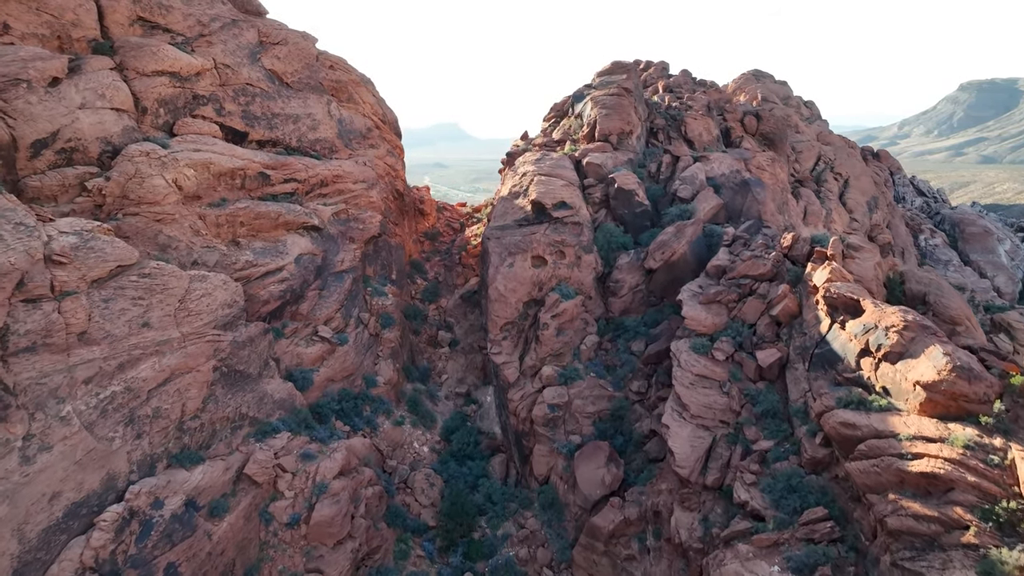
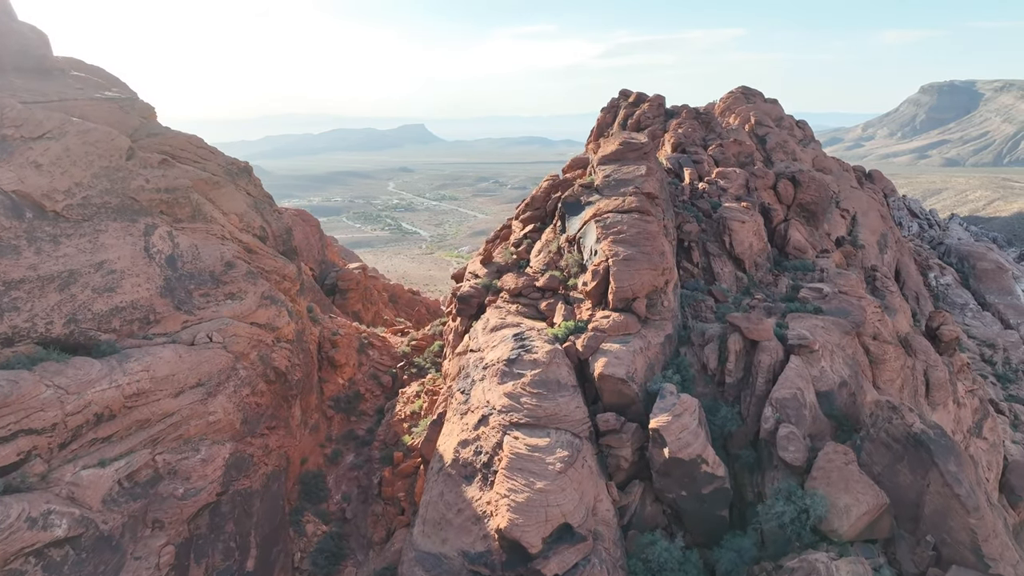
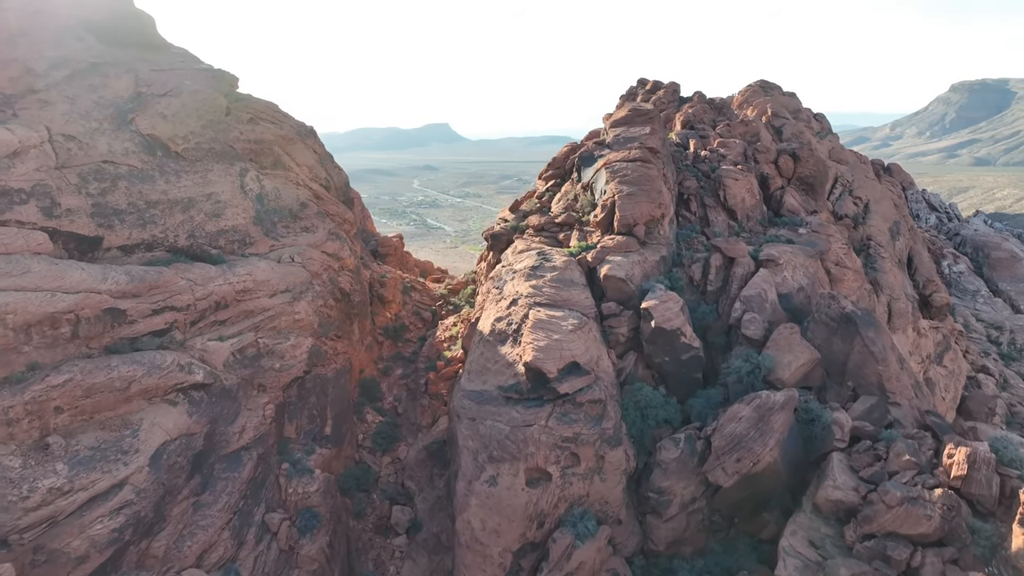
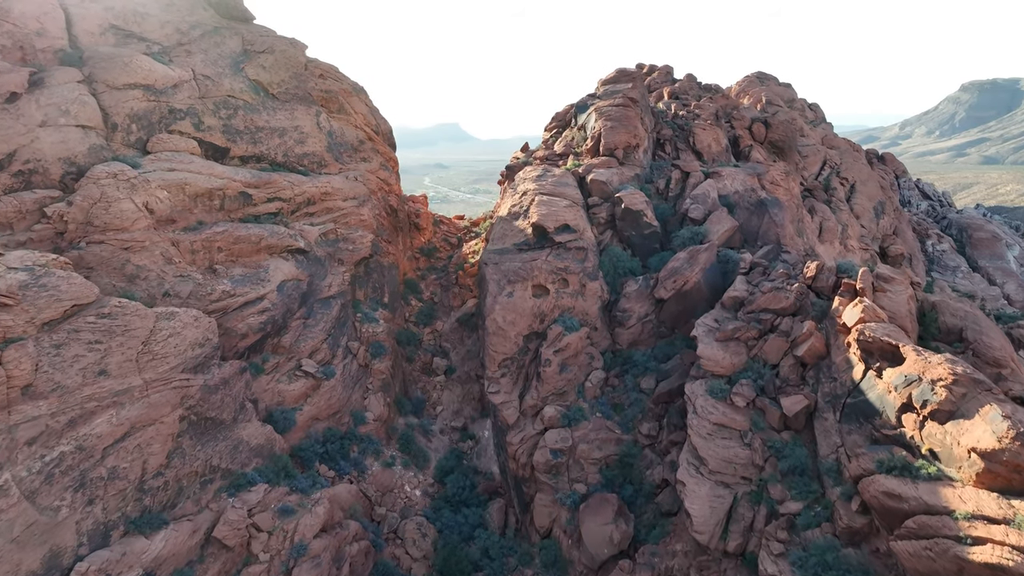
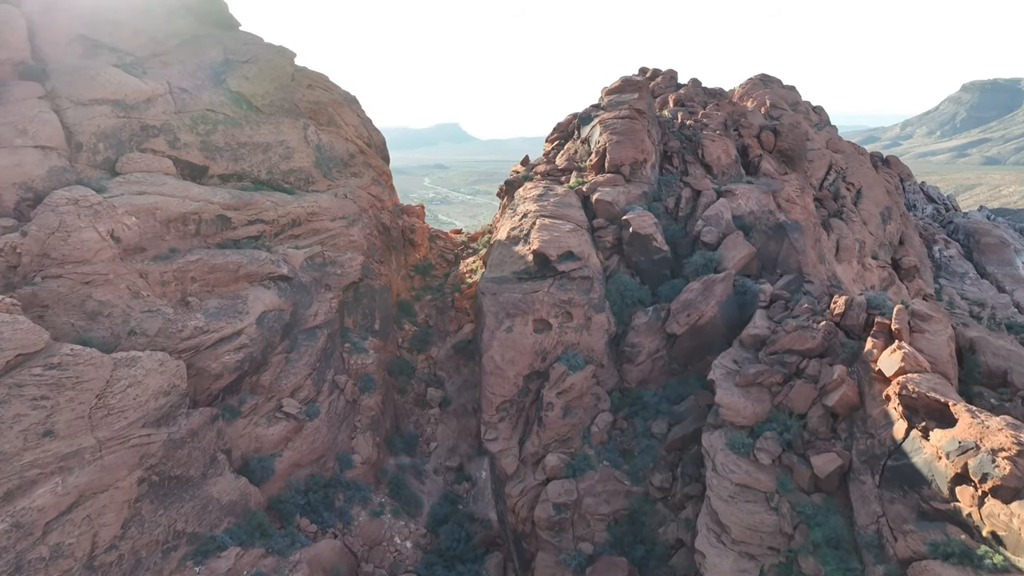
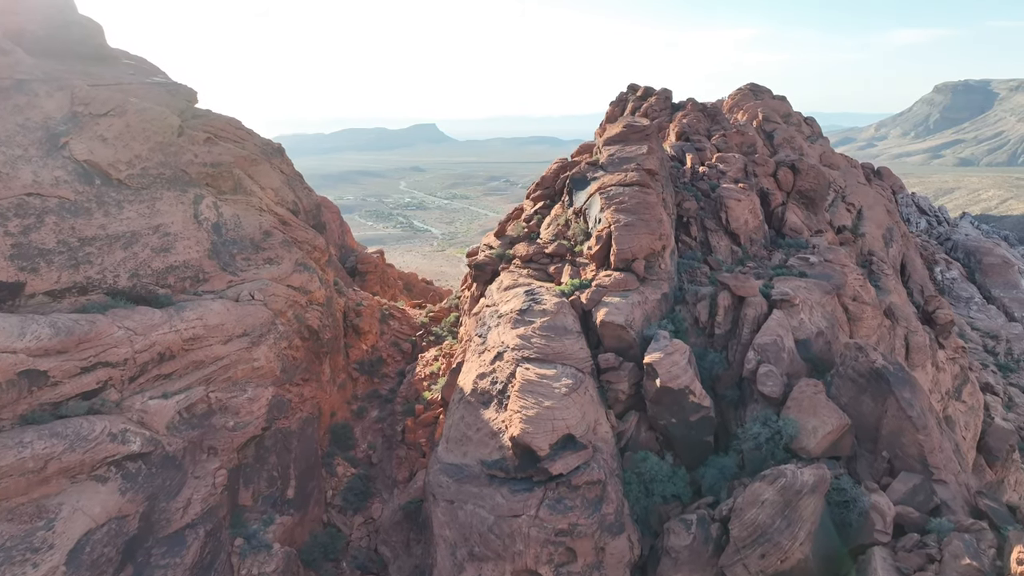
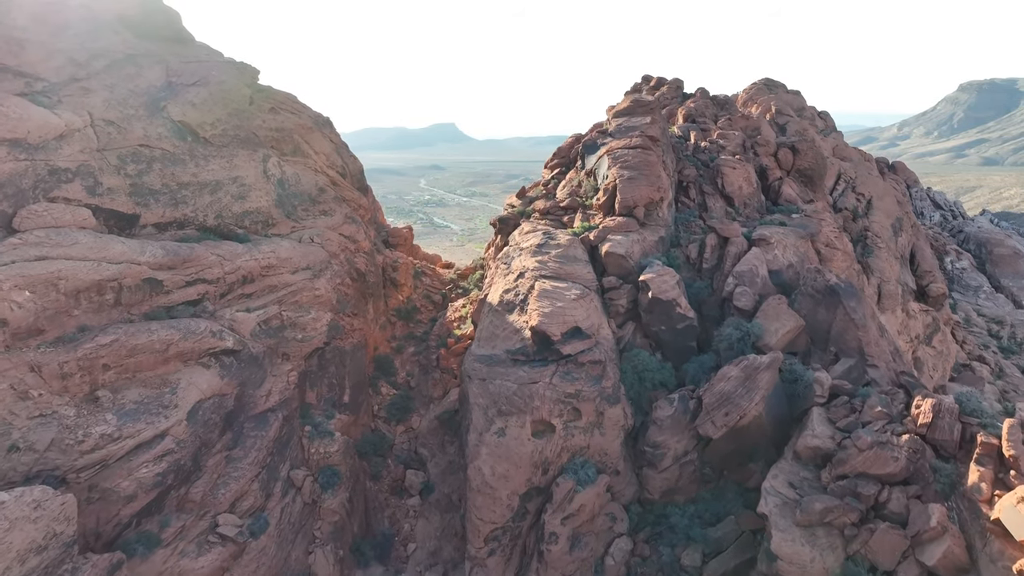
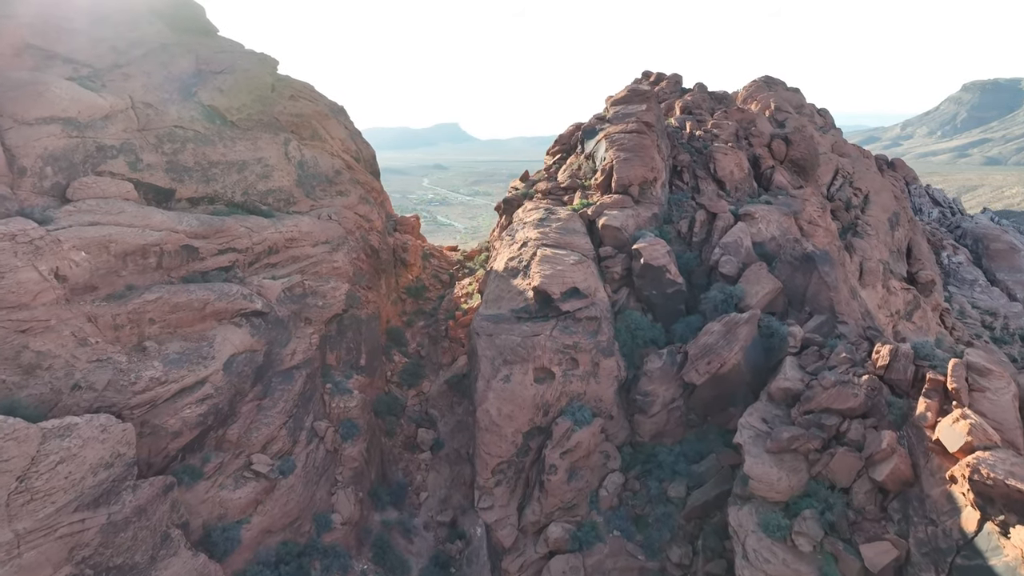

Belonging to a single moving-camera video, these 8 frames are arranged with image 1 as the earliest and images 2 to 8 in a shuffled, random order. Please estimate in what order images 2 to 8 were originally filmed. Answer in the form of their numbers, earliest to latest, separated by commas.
4, 5, 8, 7, 3, 6, 2
